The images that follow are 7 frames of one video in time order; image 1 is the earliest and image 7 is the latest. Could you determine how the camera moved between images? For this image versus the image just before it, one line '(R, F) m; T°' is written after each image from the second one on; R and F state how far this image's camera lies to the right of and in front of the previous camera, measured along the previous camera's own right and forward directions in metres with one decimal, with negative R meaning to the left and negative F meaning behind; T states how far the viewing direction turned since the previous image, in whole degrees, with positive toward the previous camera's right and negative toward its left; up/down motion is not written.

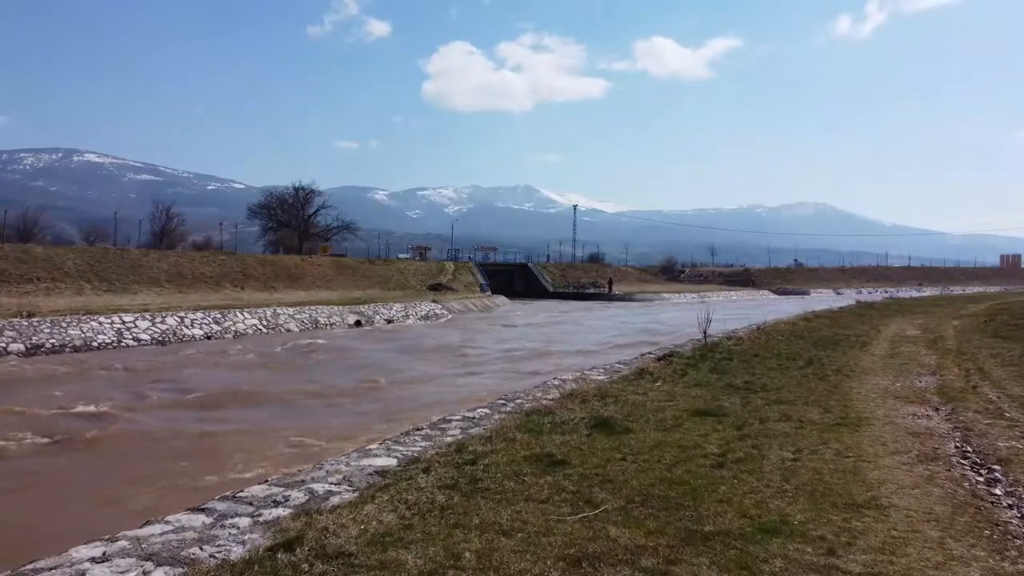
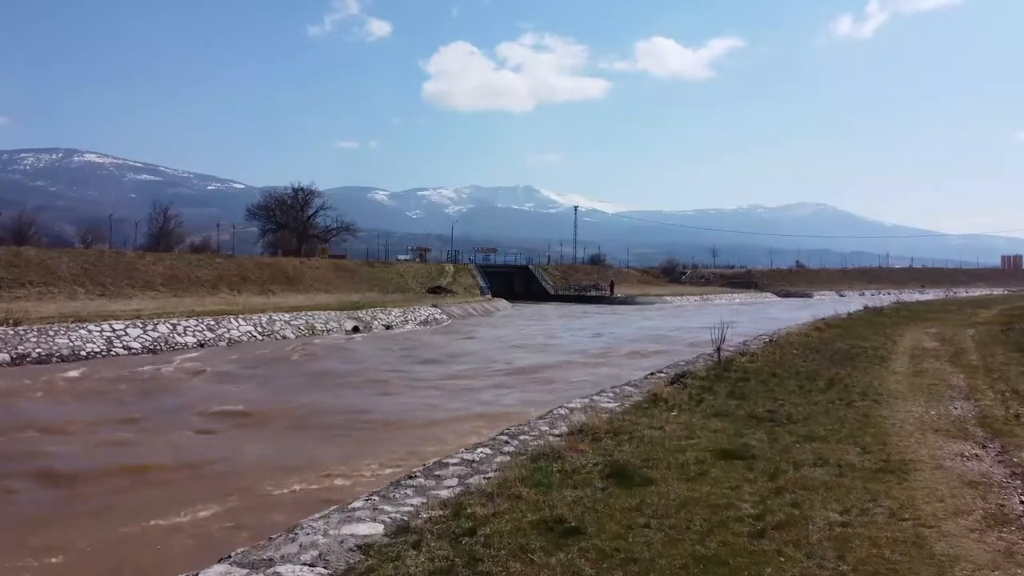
(0.0, +0.8) m; 0°
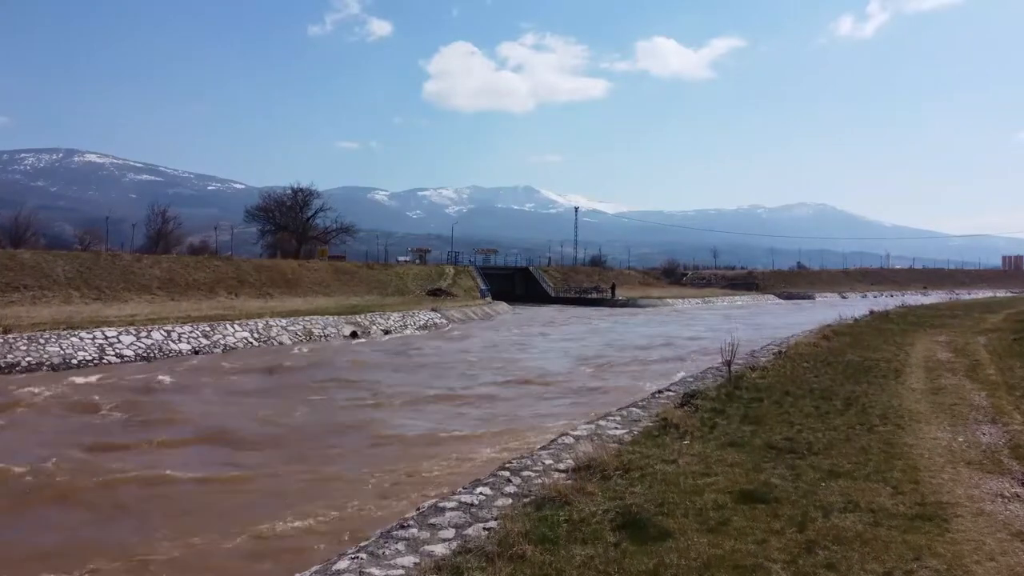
(0.0, +0.6) m; 0°
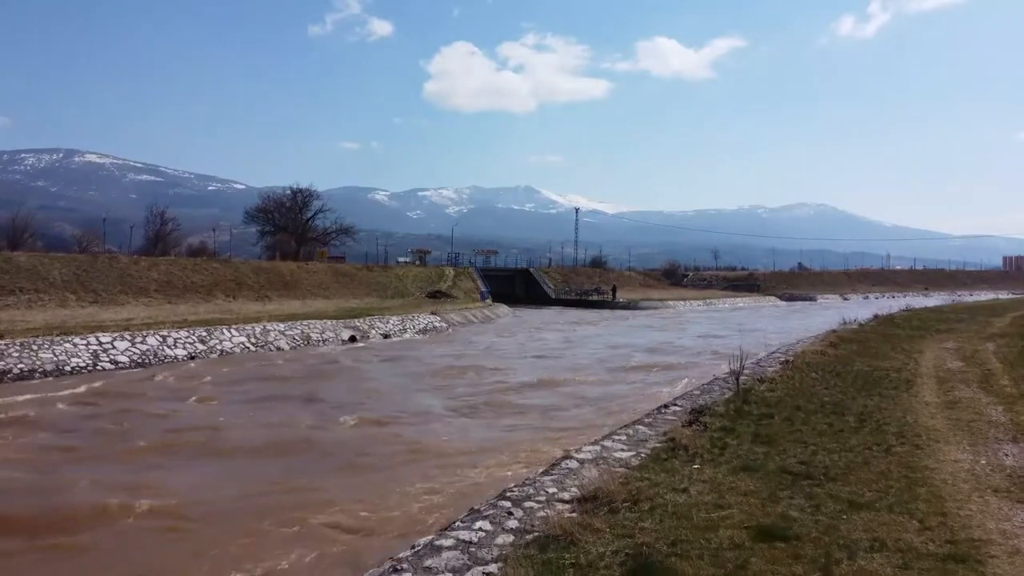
(0.0, +0.4) m; 0°
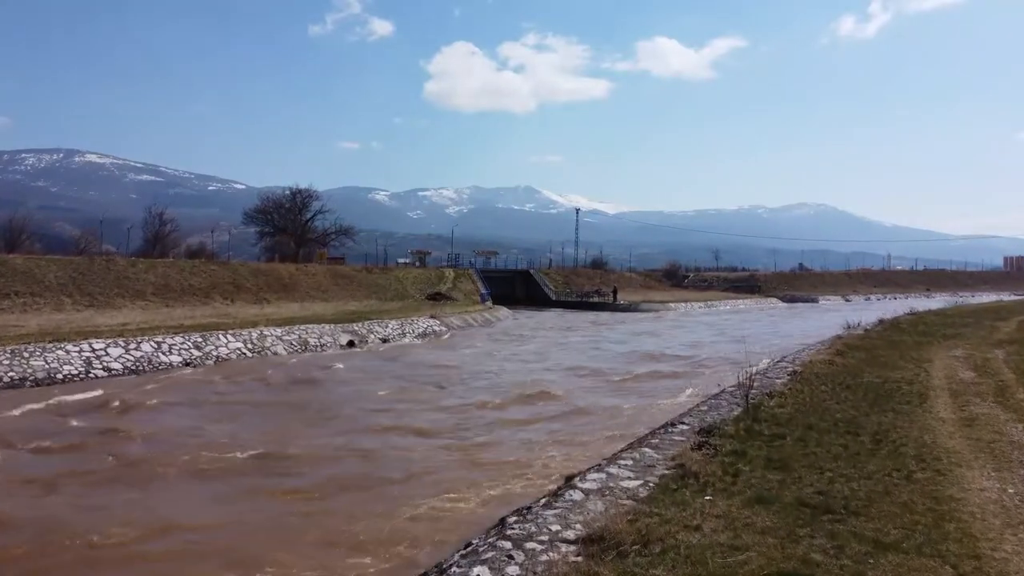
(0.0, +0.5) m; 0°
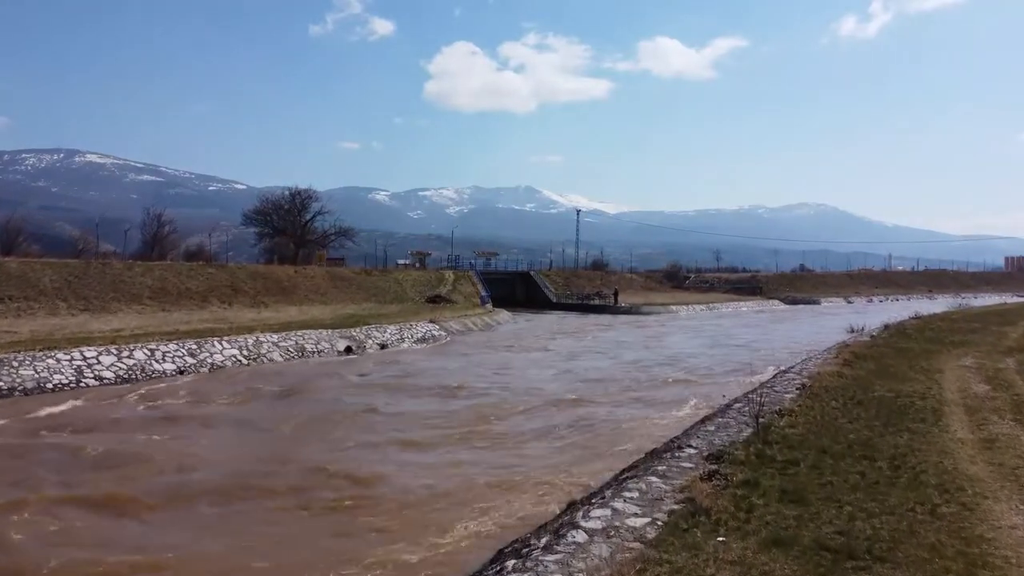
(0.0, +0.5) m; 0°
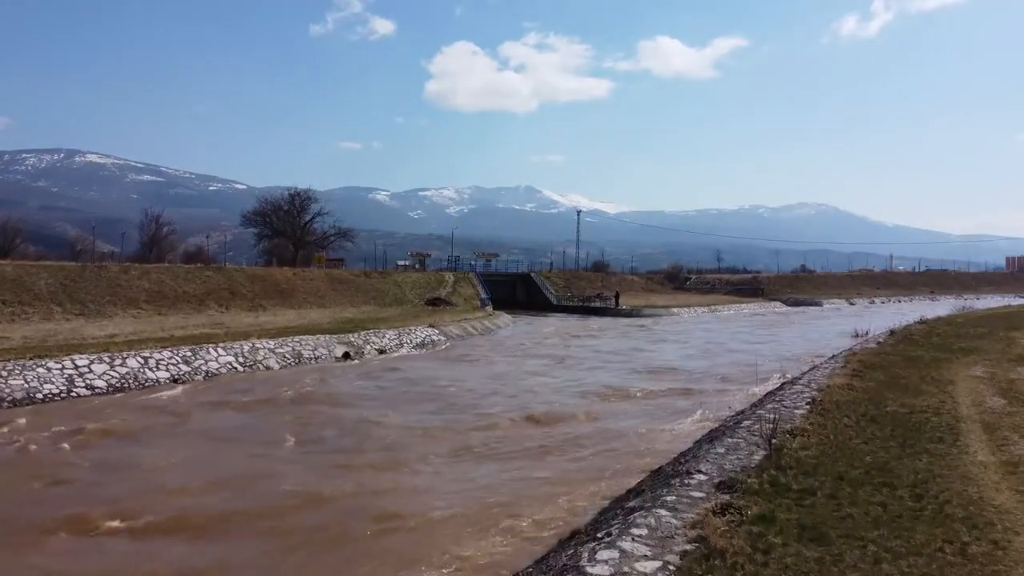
(0.0, +0.5) m; 0°
